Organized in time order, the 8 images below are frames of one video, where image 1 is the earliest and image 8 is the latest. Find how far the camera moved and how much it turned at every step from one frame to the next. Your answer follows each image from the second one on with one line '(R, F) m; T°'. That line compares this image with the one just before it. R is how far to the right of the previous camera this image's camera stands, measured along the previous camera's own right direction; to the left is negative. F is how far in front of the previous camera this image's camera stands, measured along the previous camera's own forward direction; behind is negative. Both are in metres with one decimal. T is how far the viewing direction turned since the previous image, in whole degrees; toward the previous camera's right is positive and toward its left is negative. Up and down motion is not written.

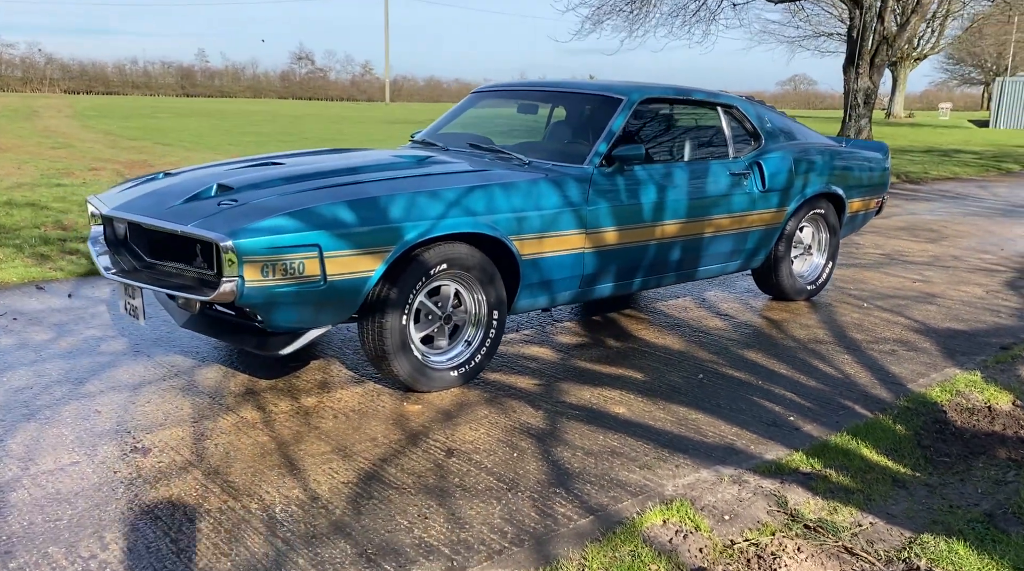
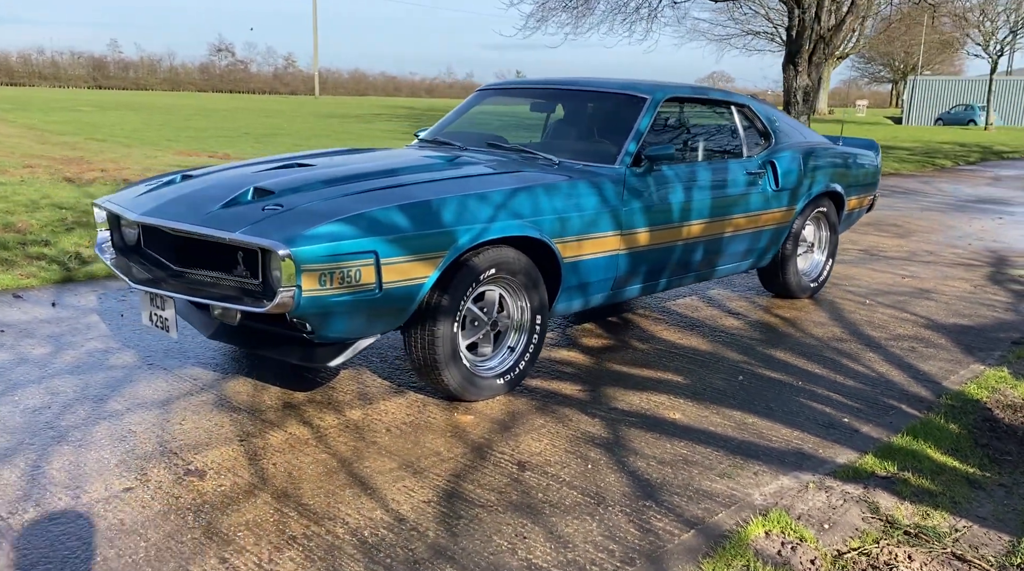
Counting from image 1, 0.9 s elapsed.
(-0.6, +0.1) m; +4°
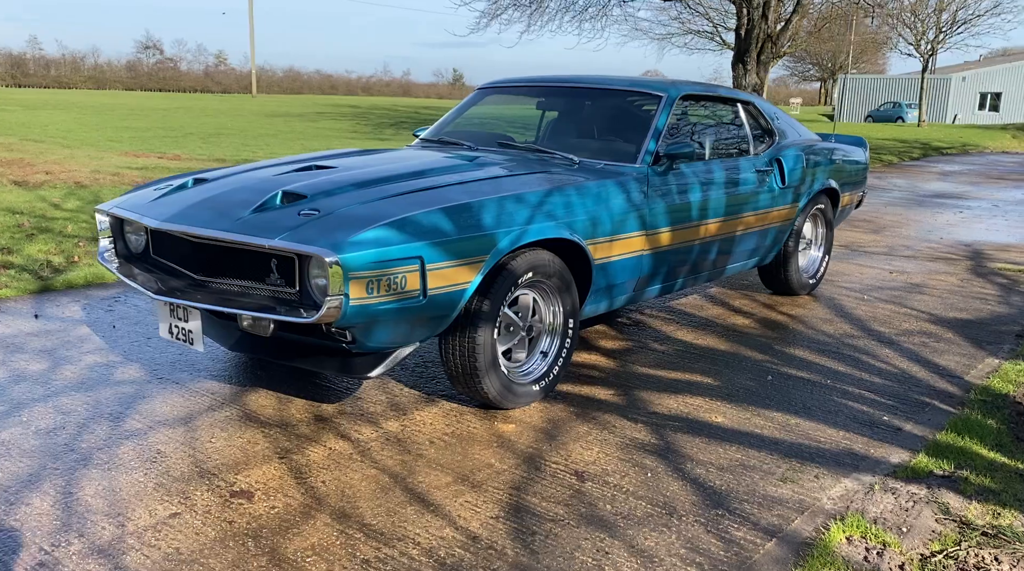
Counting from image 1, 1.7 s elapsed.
(-0.4, +0.1) m; +4°
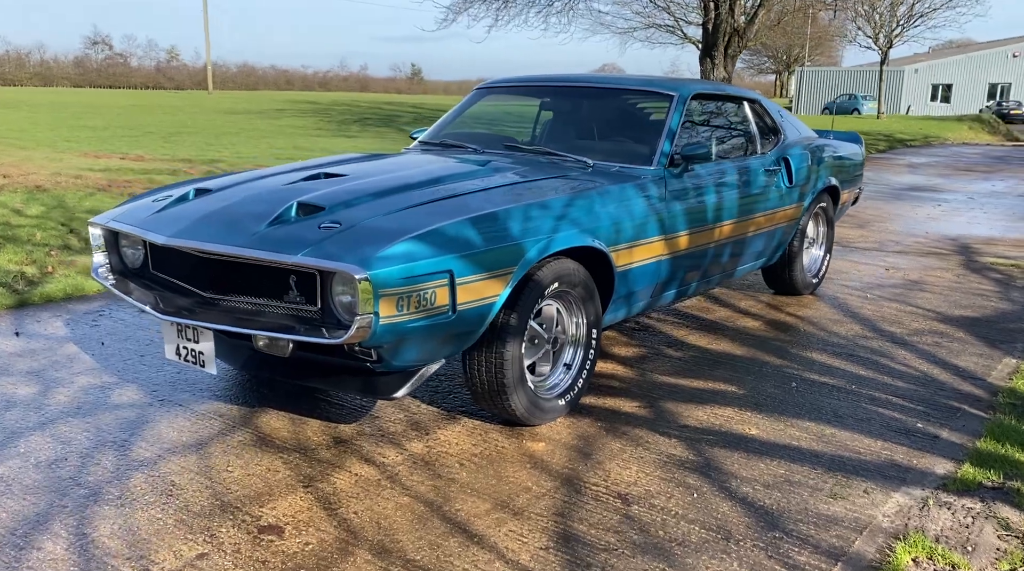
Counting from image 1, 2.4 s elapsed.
(-0.3, +0.2) m; +2°
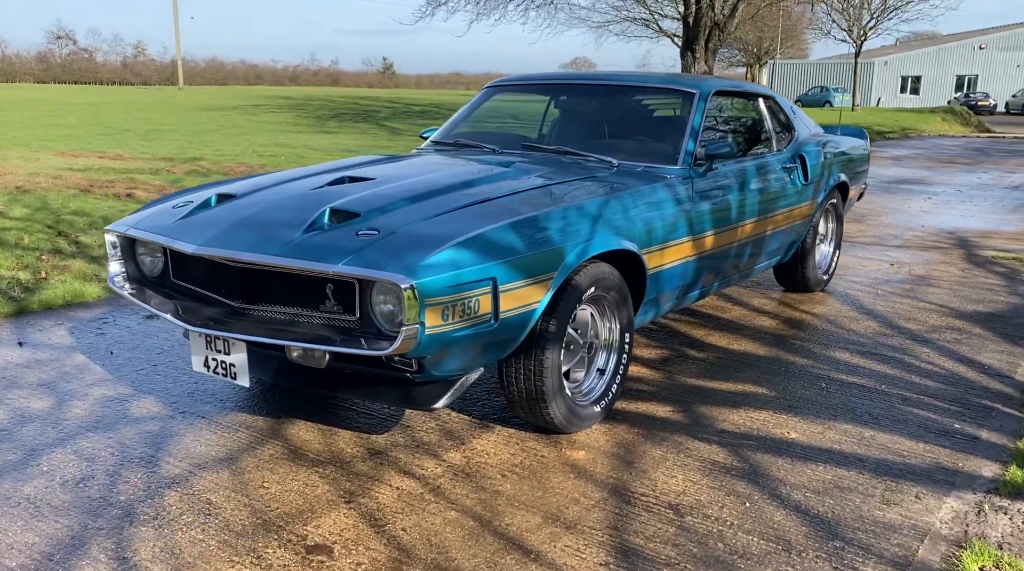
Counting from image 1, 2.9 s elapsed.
(-0.3, +0.1) m; +2°
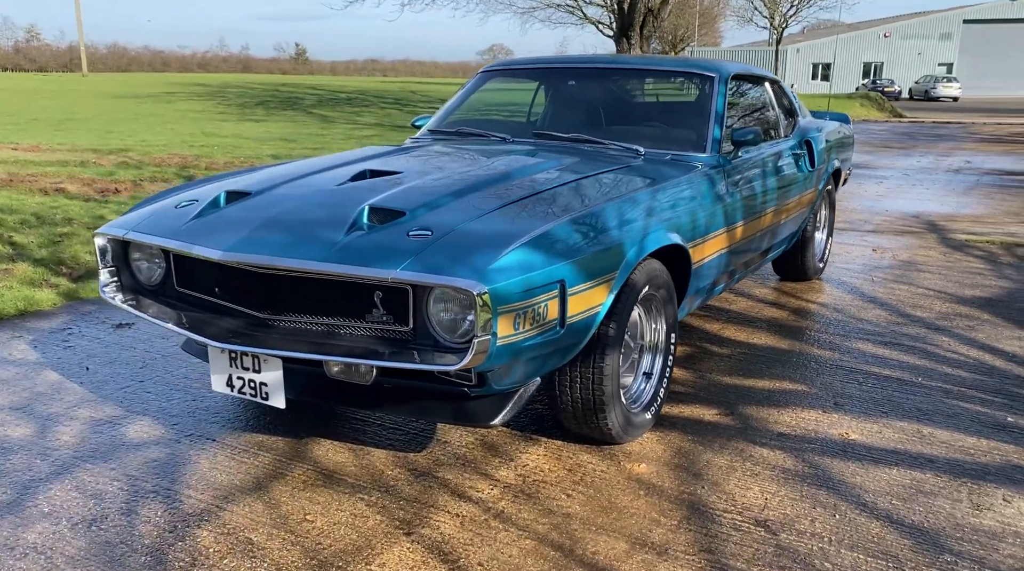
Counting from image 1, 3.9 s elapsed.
(-0.5, +0.3) m; +5°
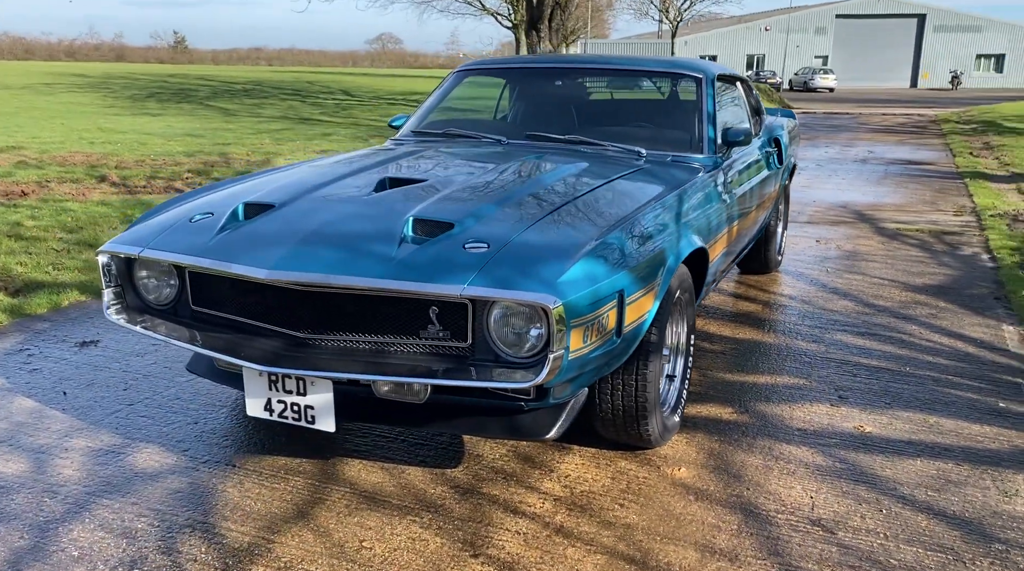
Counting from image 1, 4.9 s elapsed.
(-0.5, +0.1) m; +7°
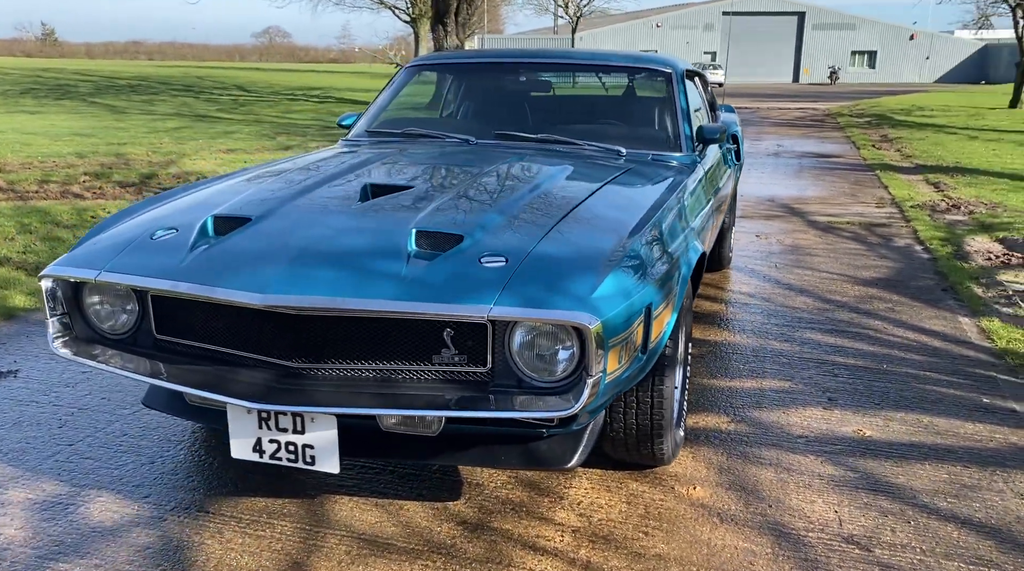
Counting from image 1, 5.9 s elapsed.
(-0.3, +0.3) m; +7°
